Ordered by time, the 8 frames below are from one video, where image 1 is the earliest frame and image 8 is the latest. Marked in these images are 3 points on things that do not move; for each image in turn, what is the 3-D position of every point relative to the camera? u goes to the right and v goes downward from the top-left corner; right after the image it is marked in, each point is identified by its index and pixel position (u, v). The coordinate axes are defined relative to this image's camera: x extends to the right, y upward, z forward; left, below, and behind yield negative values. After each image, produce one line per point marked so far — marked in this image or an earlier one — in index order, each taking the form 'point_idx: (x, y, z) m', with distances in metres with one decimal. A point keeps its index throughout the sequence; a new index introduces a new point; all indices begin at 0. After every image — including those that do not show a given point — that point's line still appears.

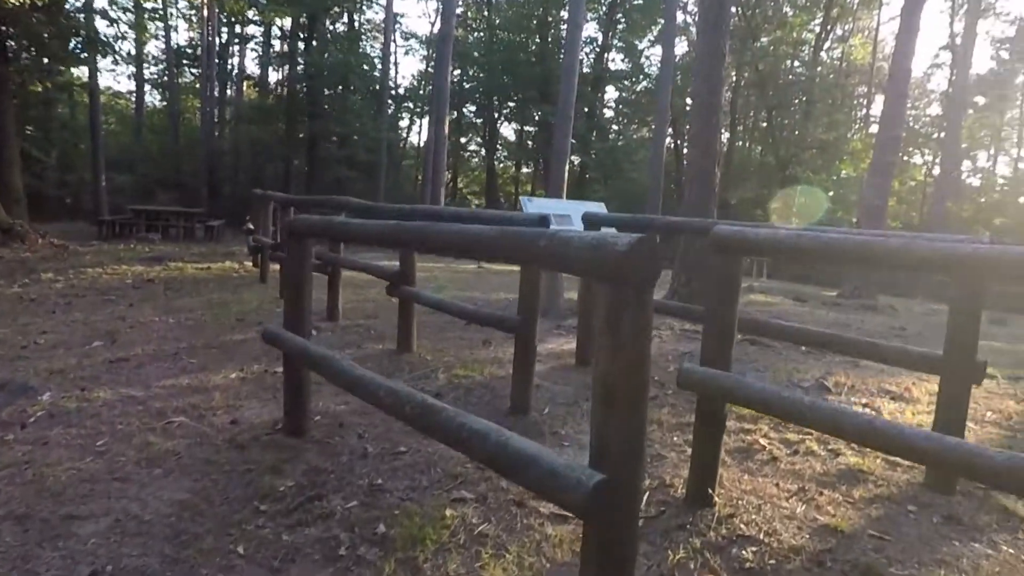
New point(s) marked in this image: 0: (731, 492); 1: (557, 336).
0: (+1.1, -1.0, +3.0) m
1: (+0.4, -0.5, +6.2) m
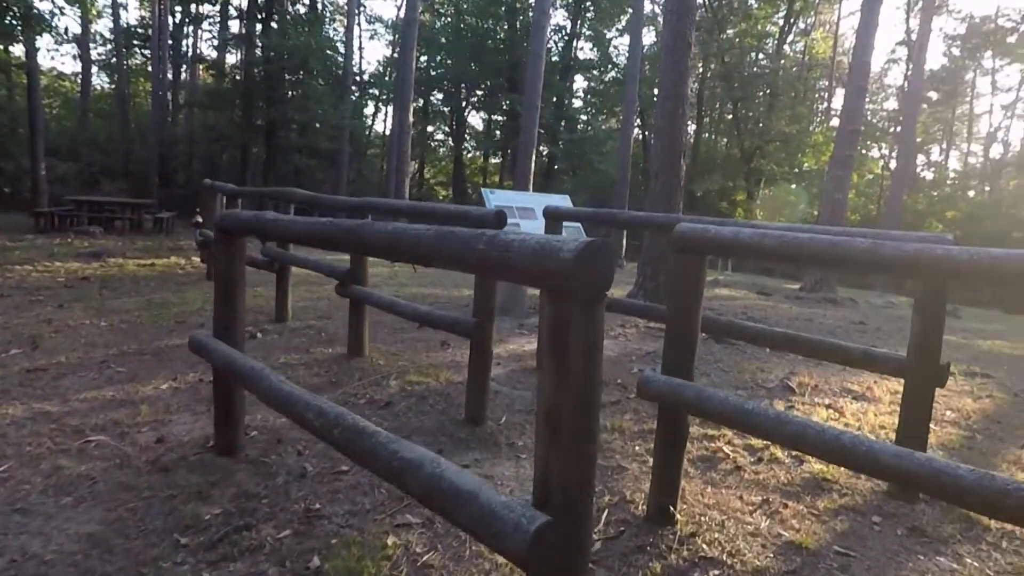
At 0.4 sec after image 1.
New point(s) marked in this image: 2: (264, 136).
0: (+0.8, -1.0, +2.9) m
1: (0.0, -0.5, +6.0) m
2: (-7.4, +4.5, +18.4) m
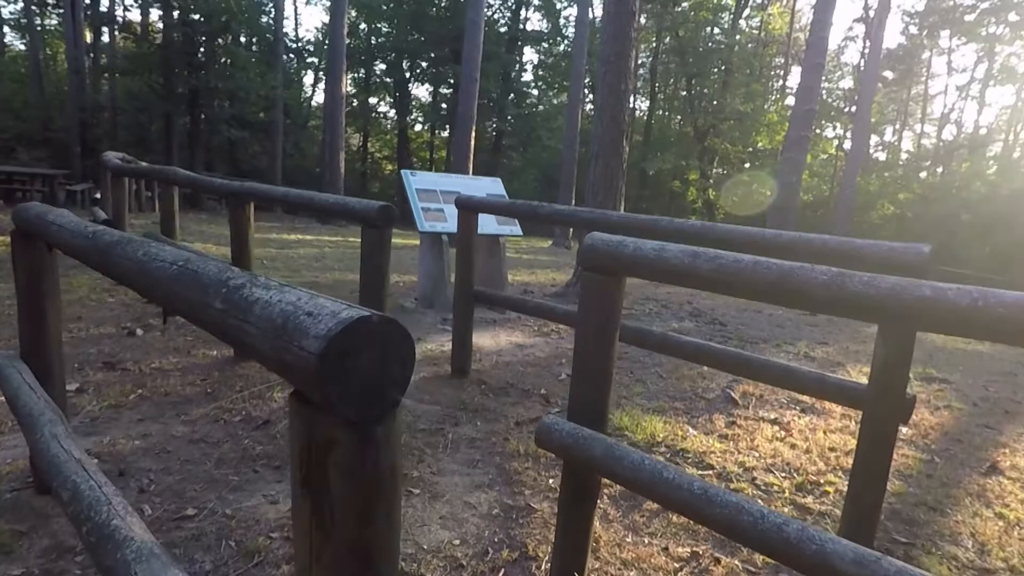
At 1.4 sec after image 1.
0: (+0.4, -1.1, +2.4) m
1: (-0.7, -0.4, +5.4) m
2: (-8.8, +5.0, +17.1) m
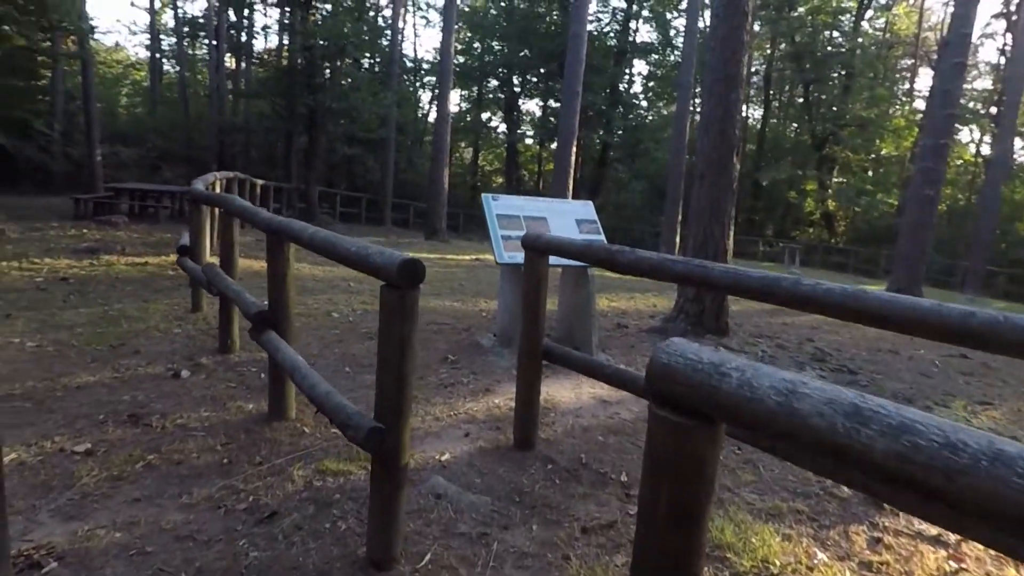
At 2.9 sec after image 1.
0: (+0.4, -1.4, +1.5) m
1: (0.0, -0.7, +4.7) m
2: (-5.9, +4.7, +17.7) m
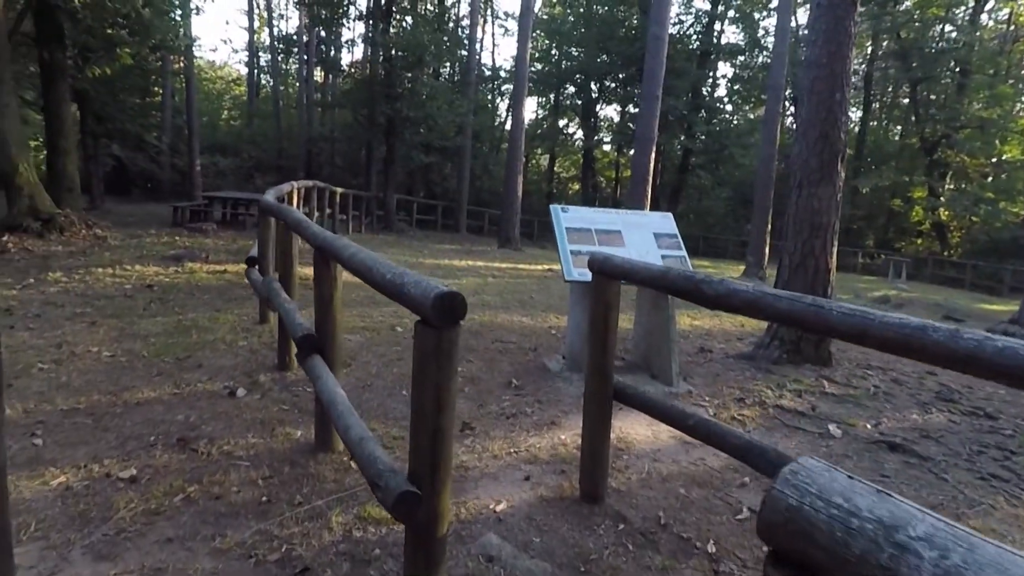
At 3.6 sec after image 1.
0: (+0.5, -1.5, +1.0) m
1: (+0.4, -0.9, +4.2) m
2: (-3.7, +4.5, +17.9) m
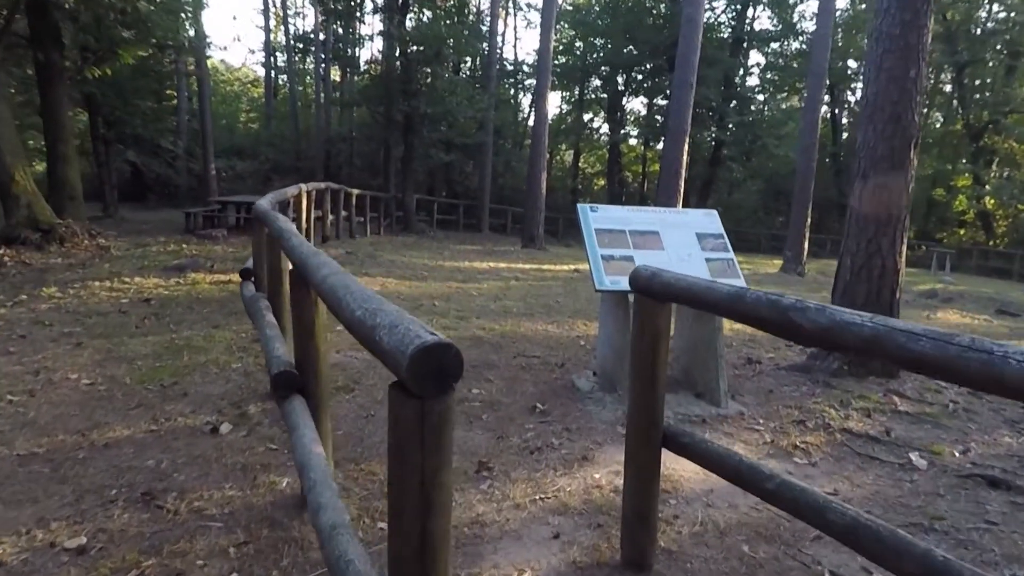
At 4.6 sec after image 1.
0: (+0.5, -1.6, +0.5) m
1: (+0.6, -0.9, +3.6) m
2: (-3.1, +4.4, +17.5) m
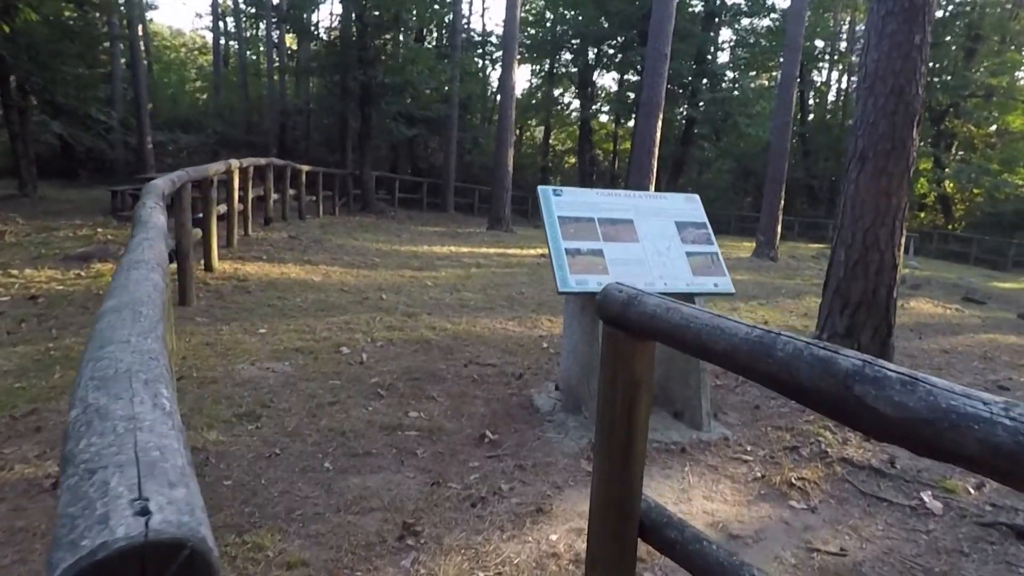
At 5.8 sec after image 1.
0: (+0.4, -1.7, -0.2) m
1: (+0.3, -1.0, +2.9) m
2: (-4.1, +4.8, +16.4) m
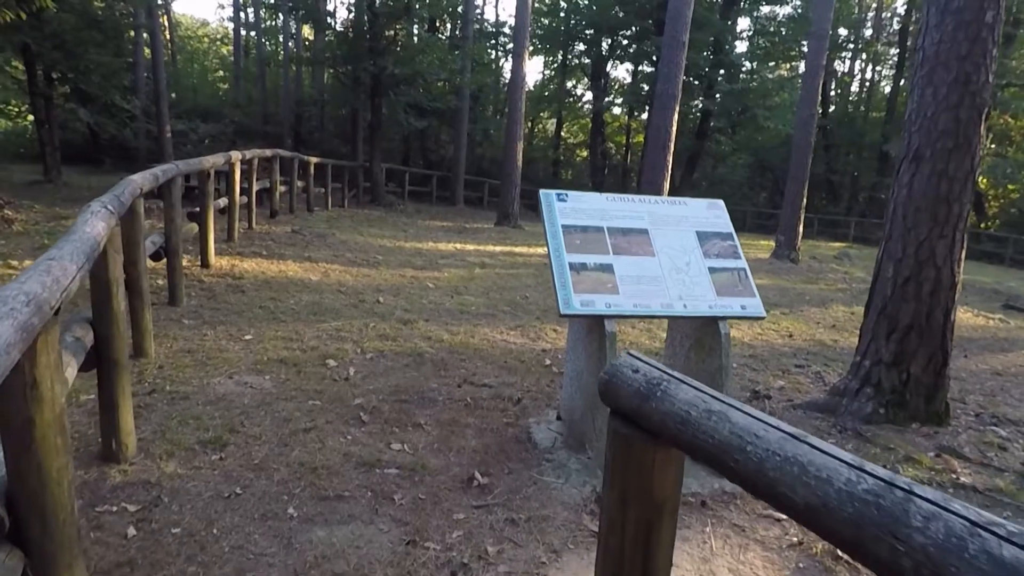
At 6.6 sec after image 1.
0: (+0.3, -1.9, -0.7) m
1: (+0.3, -1.1, +2.5) m
2: (-3.7, +5.0, +16.0) m
